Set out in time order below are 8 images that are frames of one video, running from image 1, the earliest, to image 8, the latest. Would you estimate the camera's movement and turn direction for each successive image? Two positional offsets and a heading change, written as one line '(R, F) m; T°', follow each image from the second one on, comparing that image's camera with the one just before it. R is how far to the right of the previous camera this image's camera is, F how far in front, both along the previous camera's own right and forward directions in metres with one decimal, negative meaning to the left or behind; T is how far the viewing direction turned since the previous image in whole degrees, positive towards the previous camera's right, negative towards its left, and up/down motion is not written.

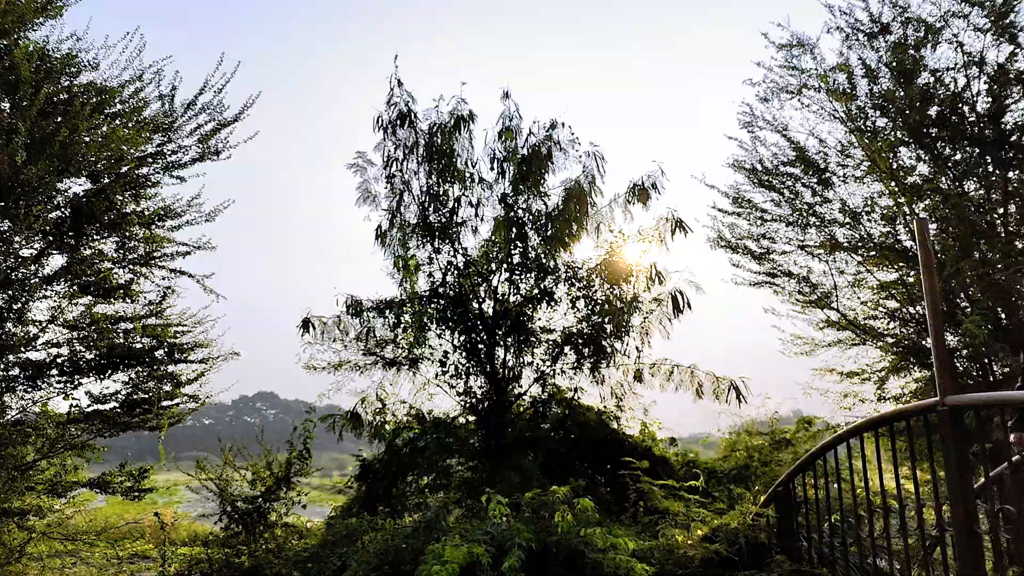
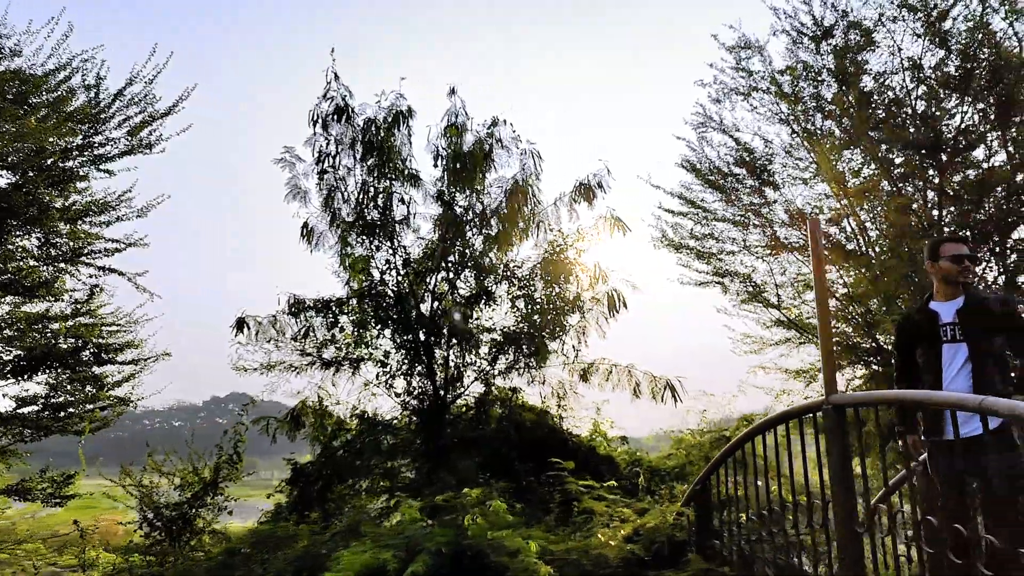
(+0.3, +0.1) m; +2°
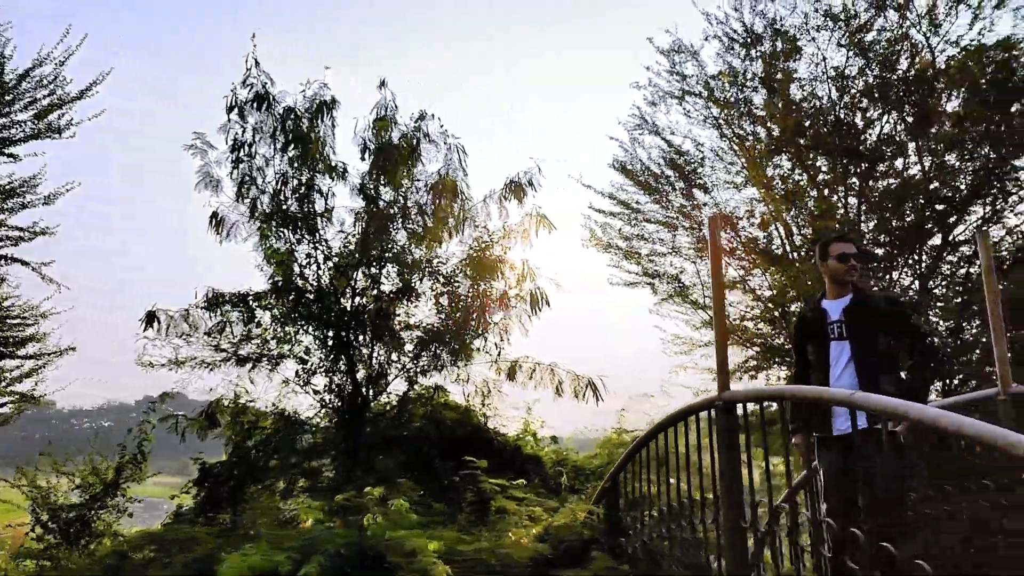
(+0.2, +0.1) m; +4°
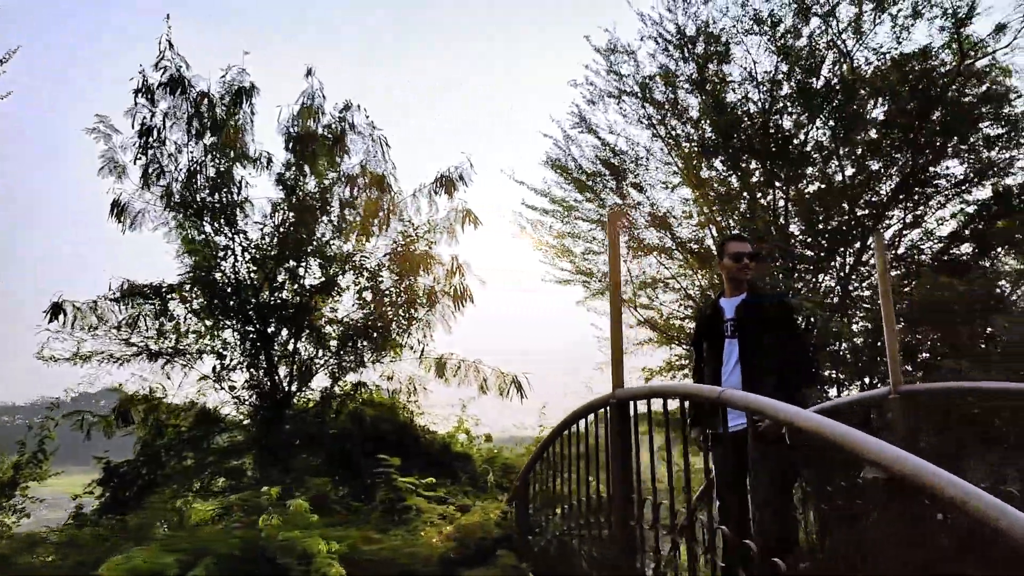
(+0.2, +0.1) m; +4°
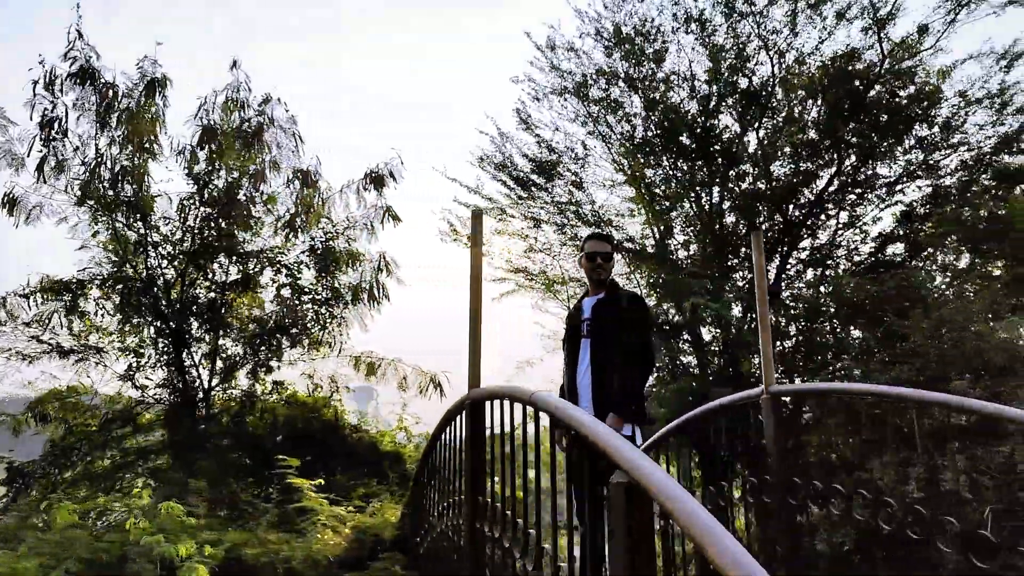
(+0.5, 0.0) m; +2°
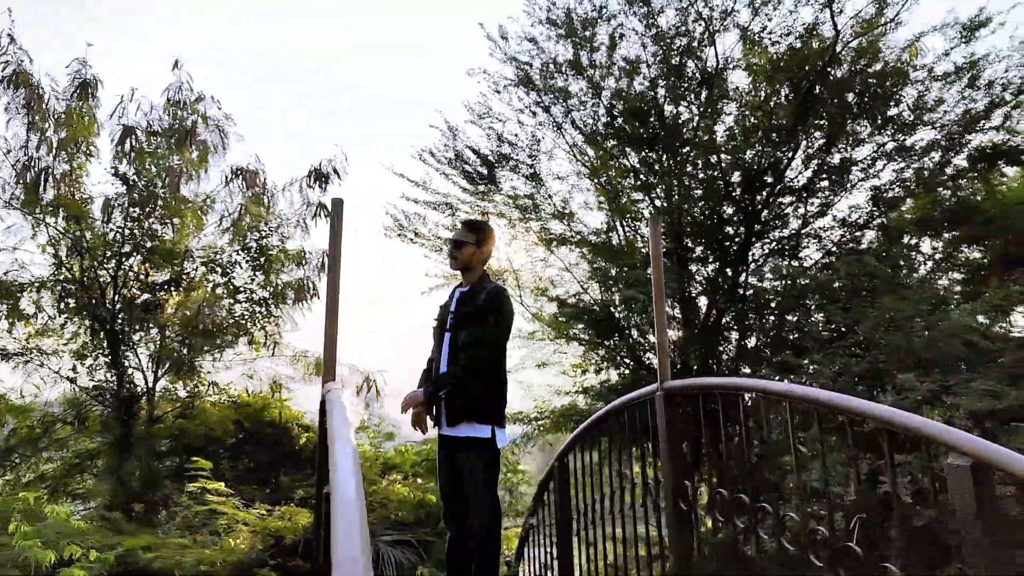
(+0.6, 0.0) m; -1°
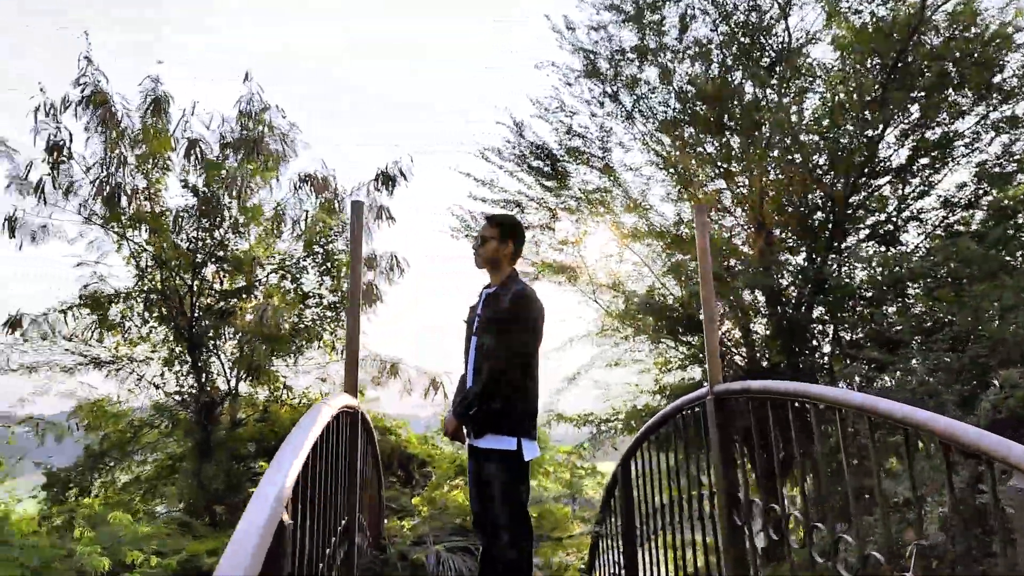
(+0.2, +0.2) m; -8°
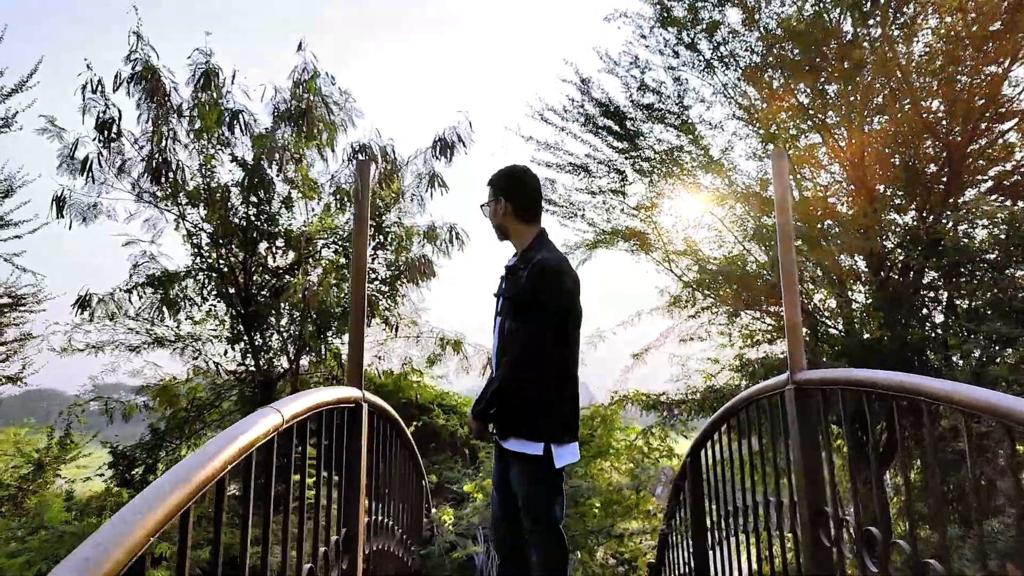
(+0.2, +0.4) m; -7°
